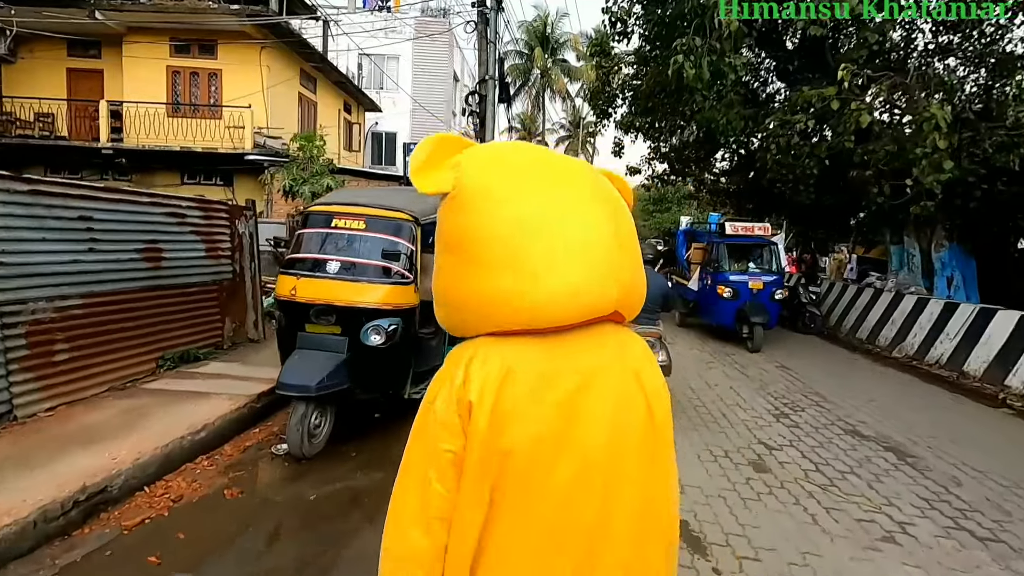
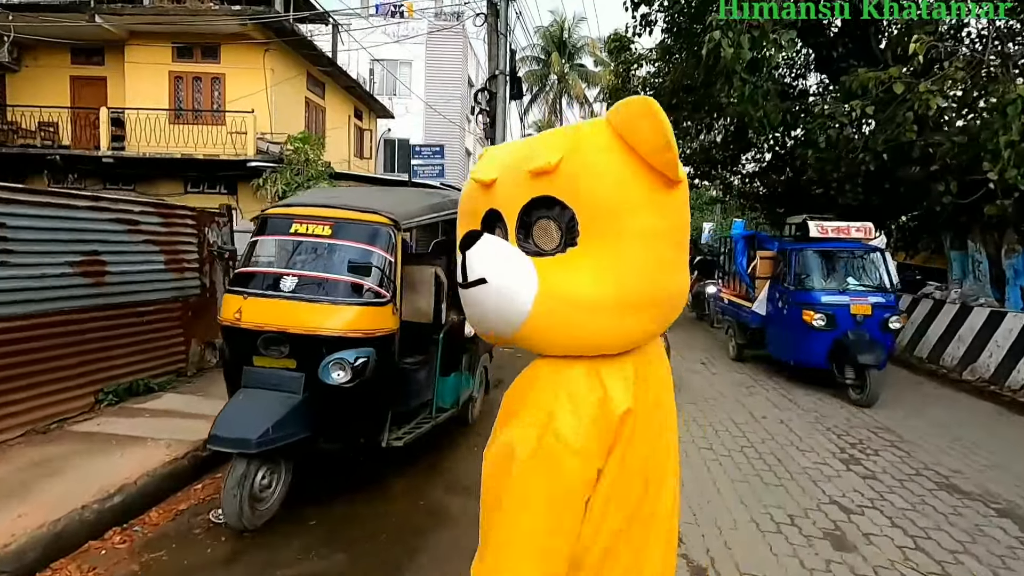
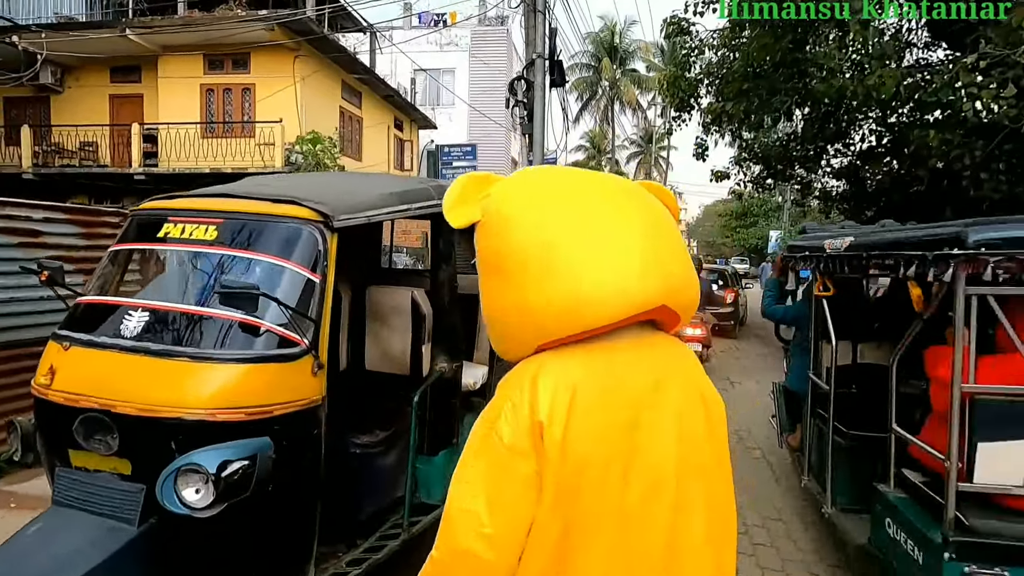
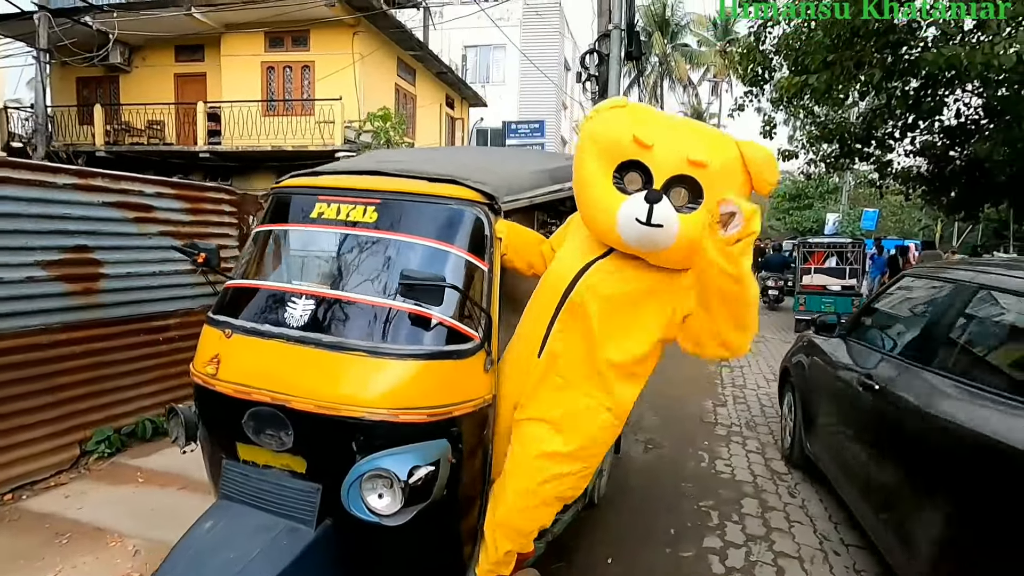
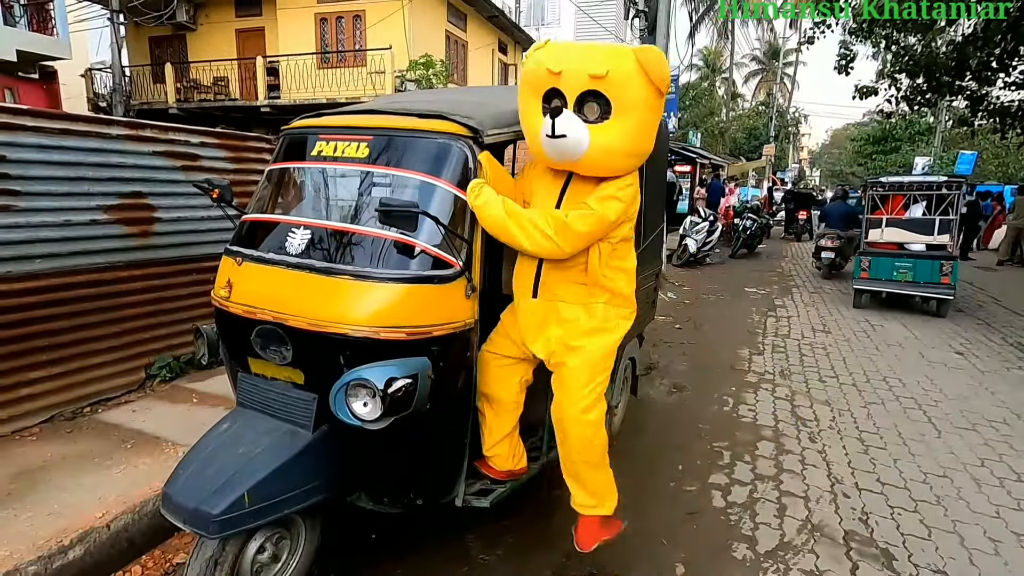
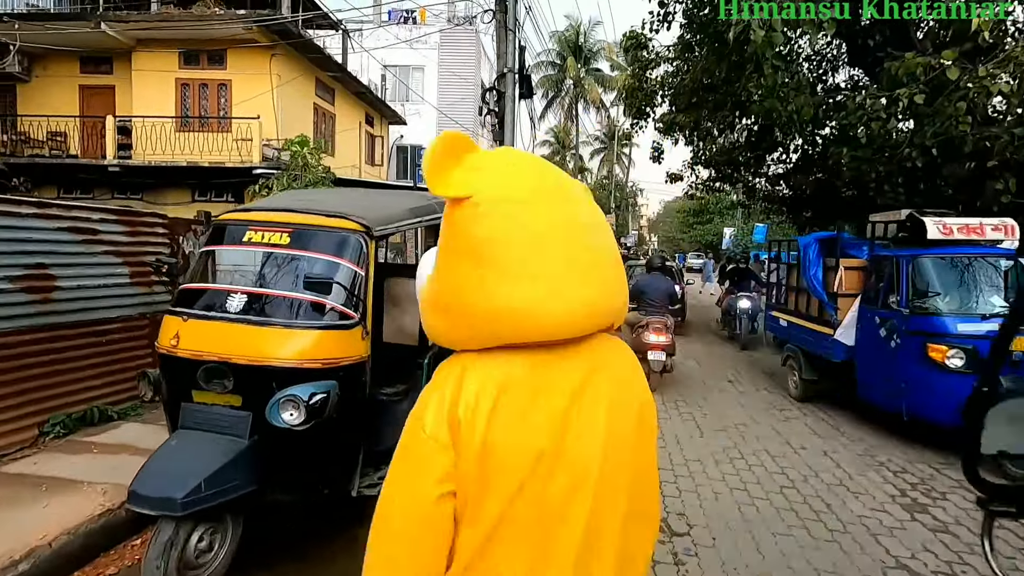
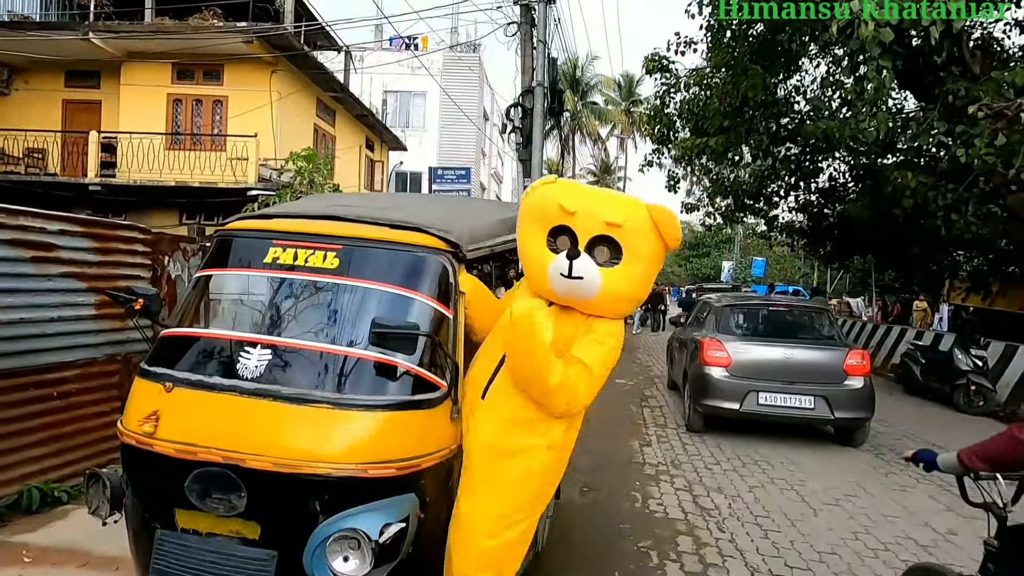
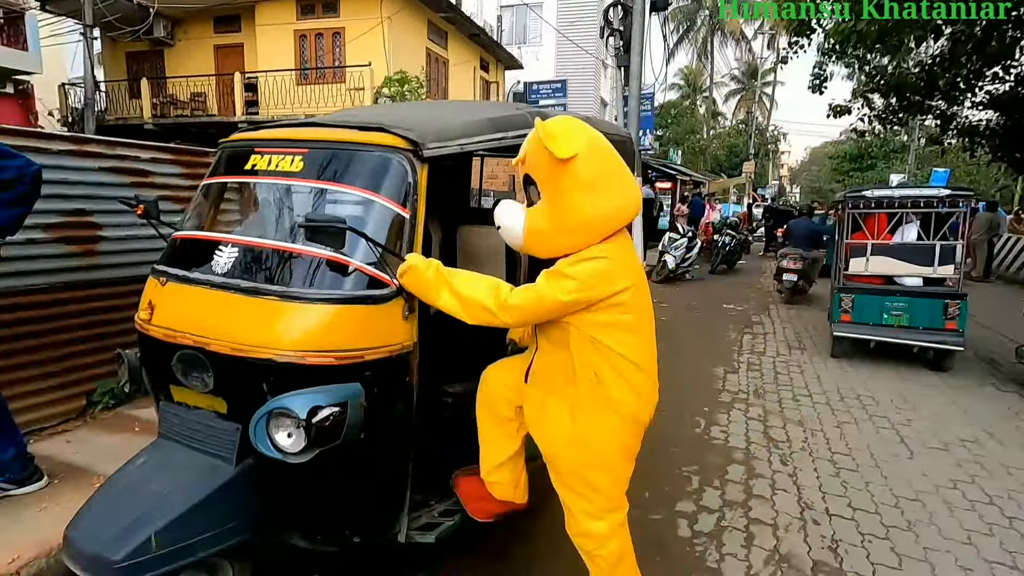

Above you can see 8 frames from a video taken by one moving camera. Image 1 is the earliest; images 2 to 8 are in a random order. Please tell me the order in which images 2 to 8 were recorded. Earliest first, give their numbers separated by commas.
2, 6, 3, 8, 5, 4, 7
